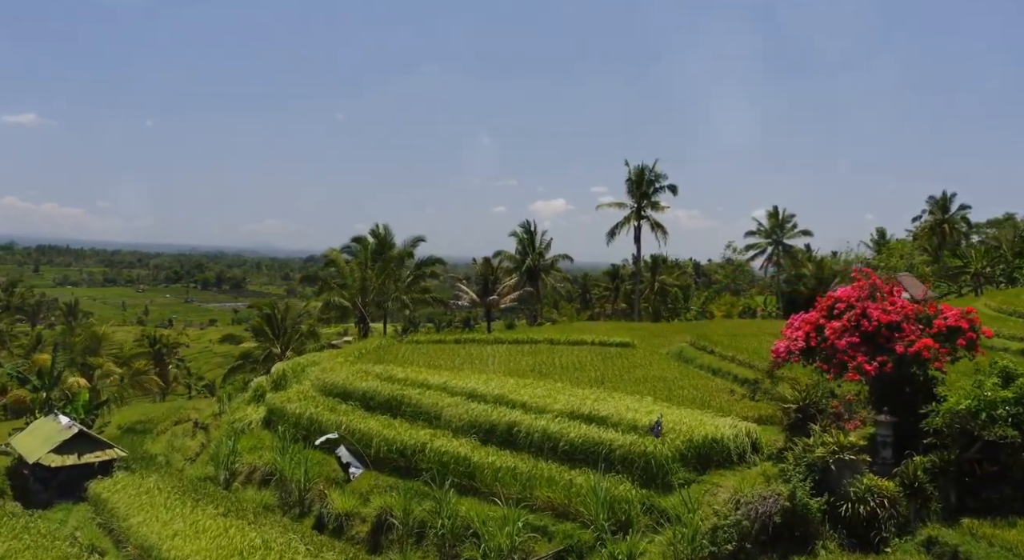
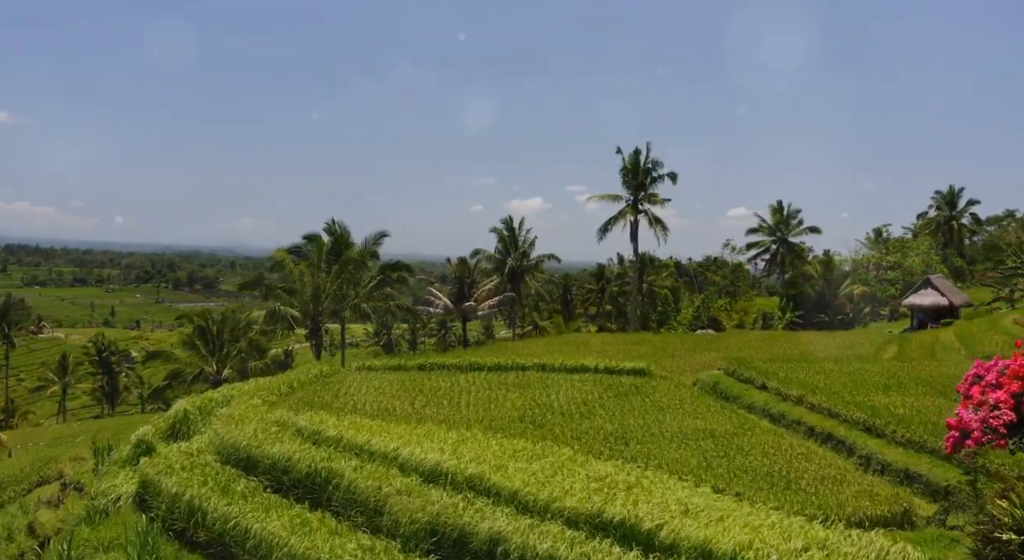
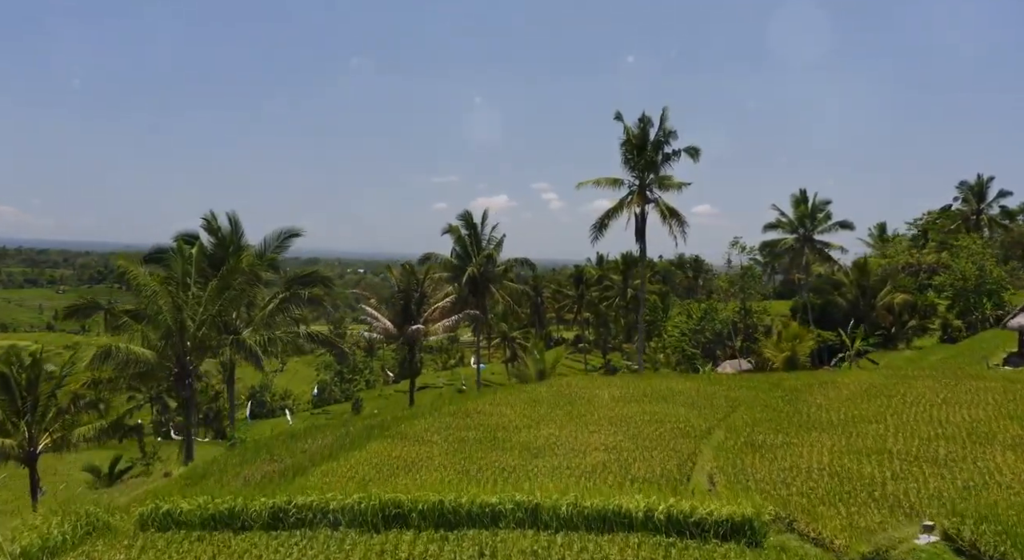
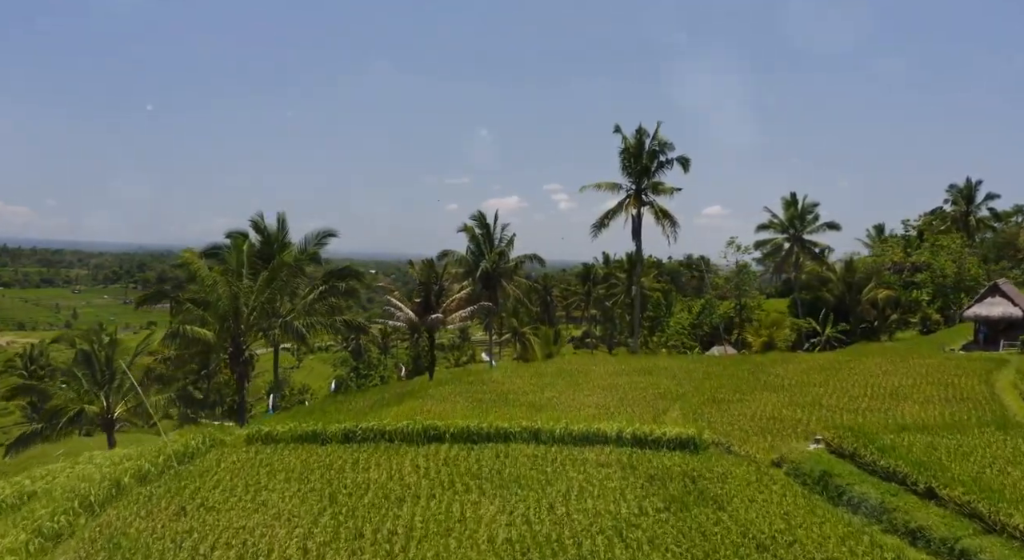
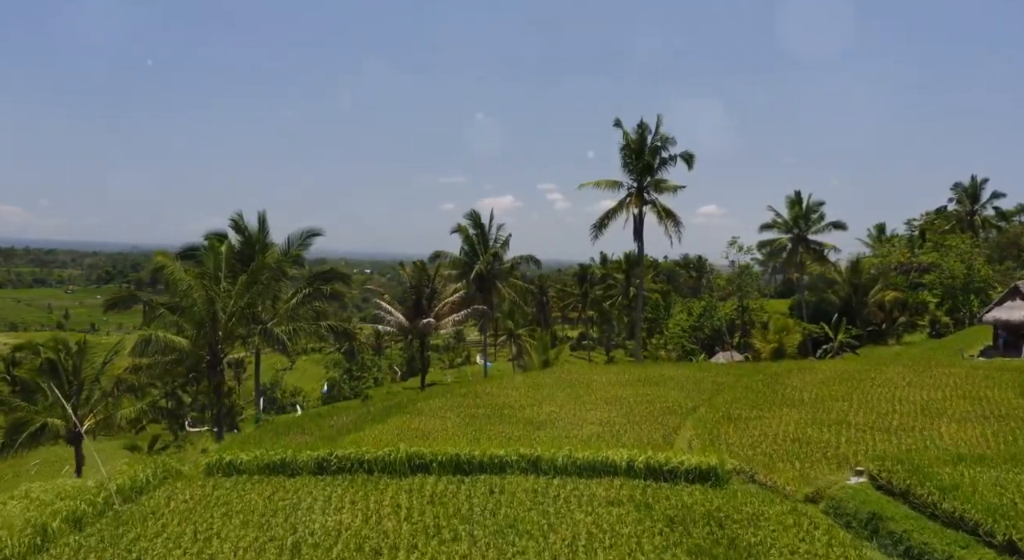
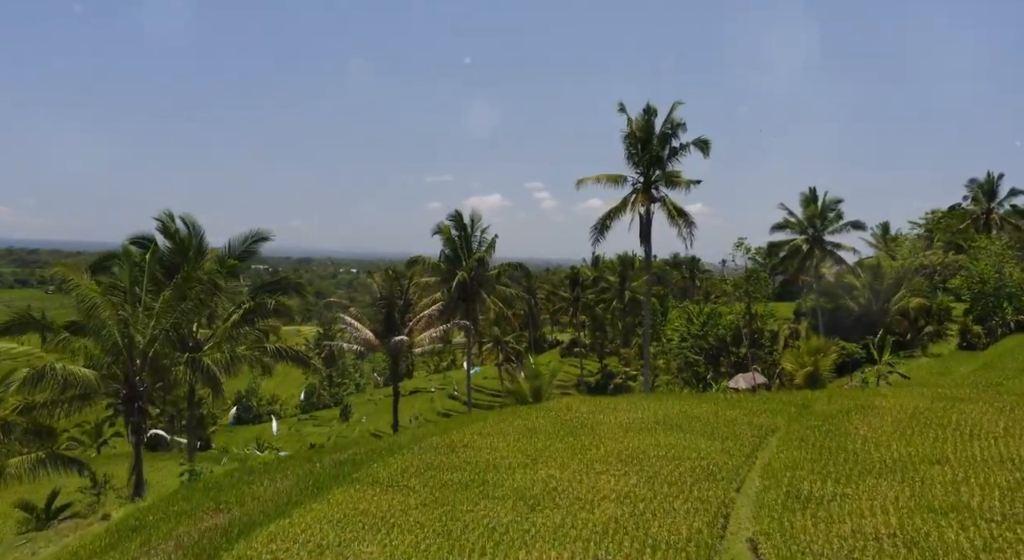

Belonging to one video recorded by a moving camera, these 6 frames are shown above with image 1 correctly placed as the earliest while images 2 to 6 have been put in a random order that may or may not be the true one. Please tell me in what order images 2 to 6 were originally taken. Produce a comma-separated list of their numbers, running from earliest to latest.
2, 4, 5, 3, 6
